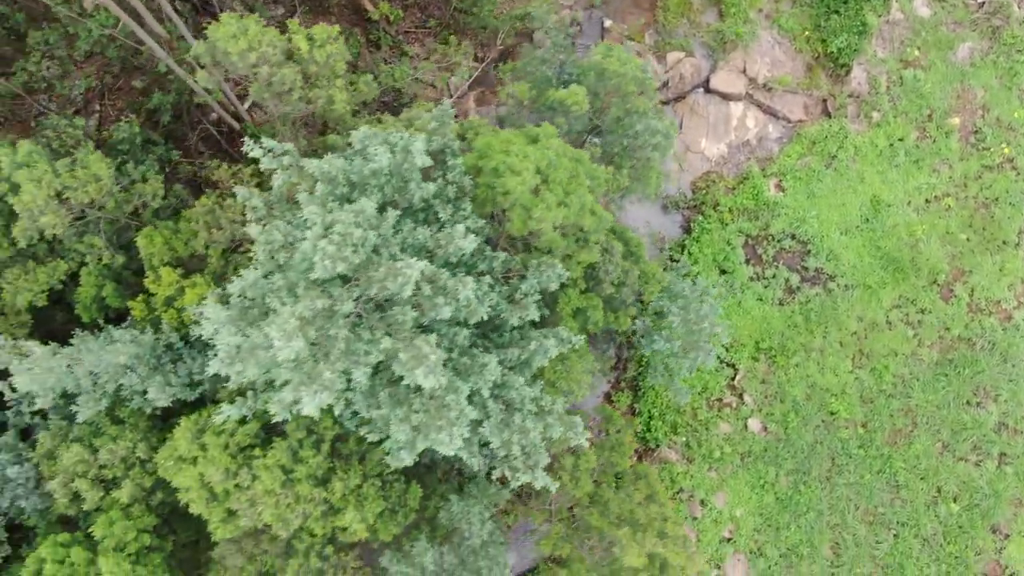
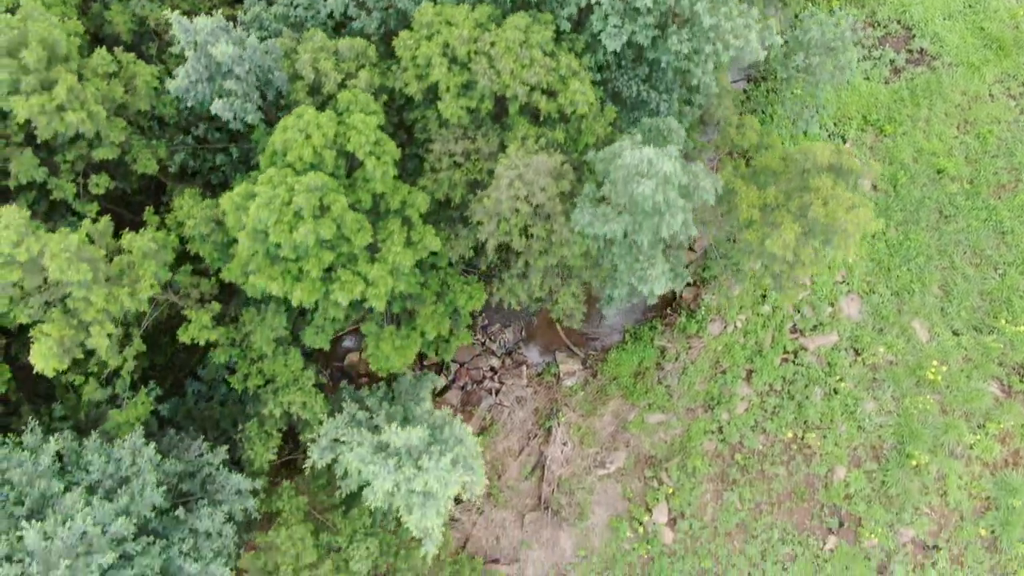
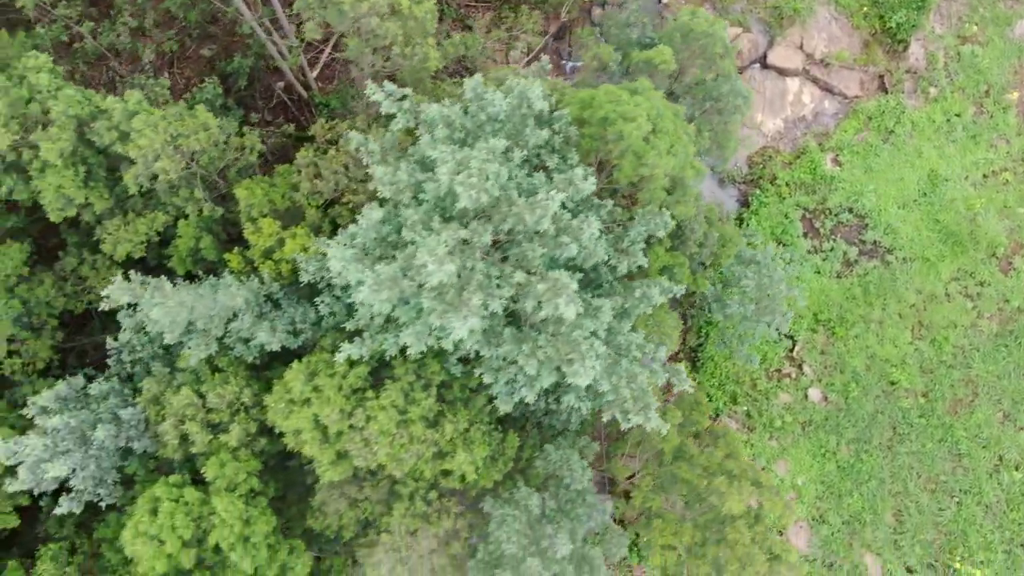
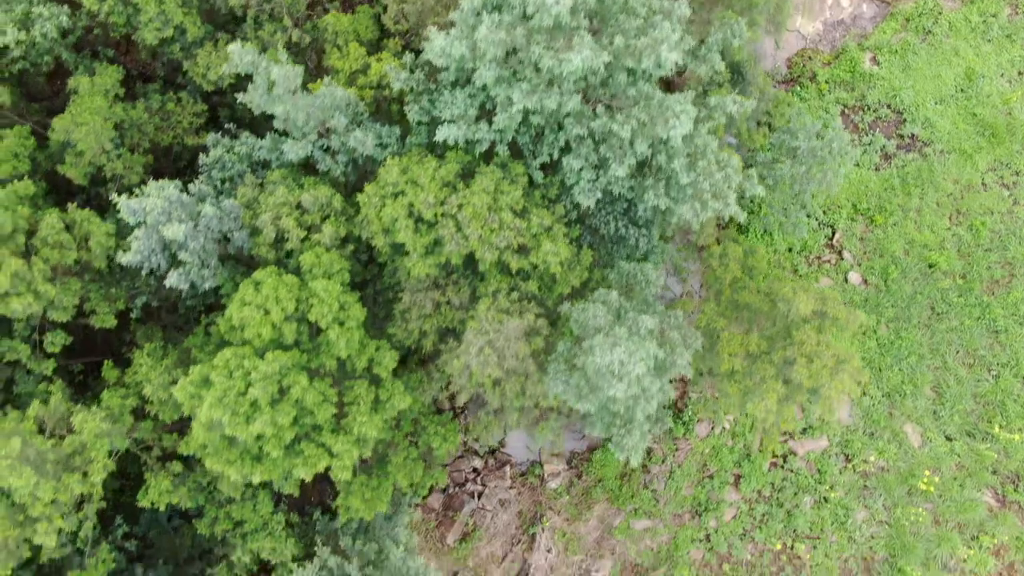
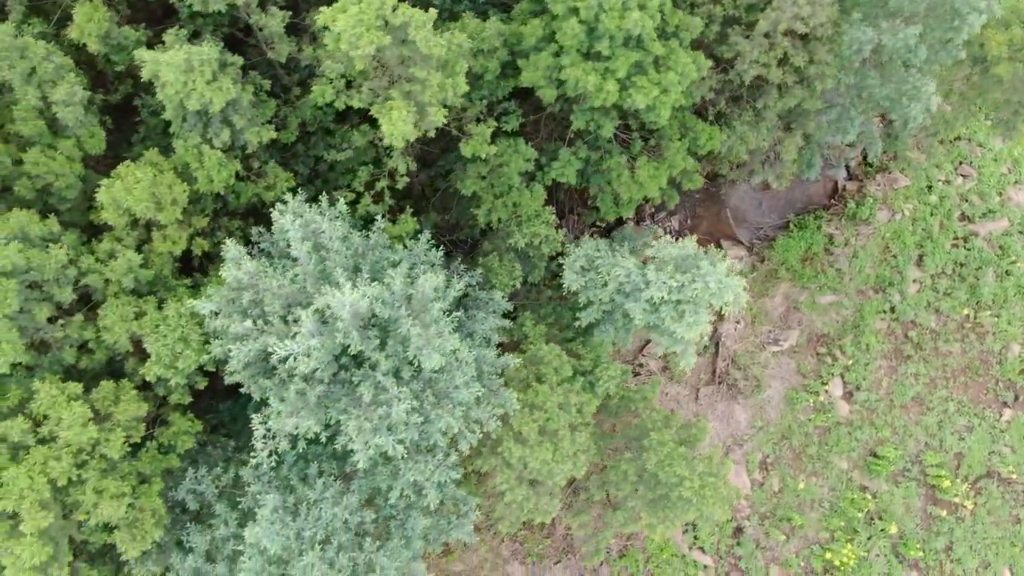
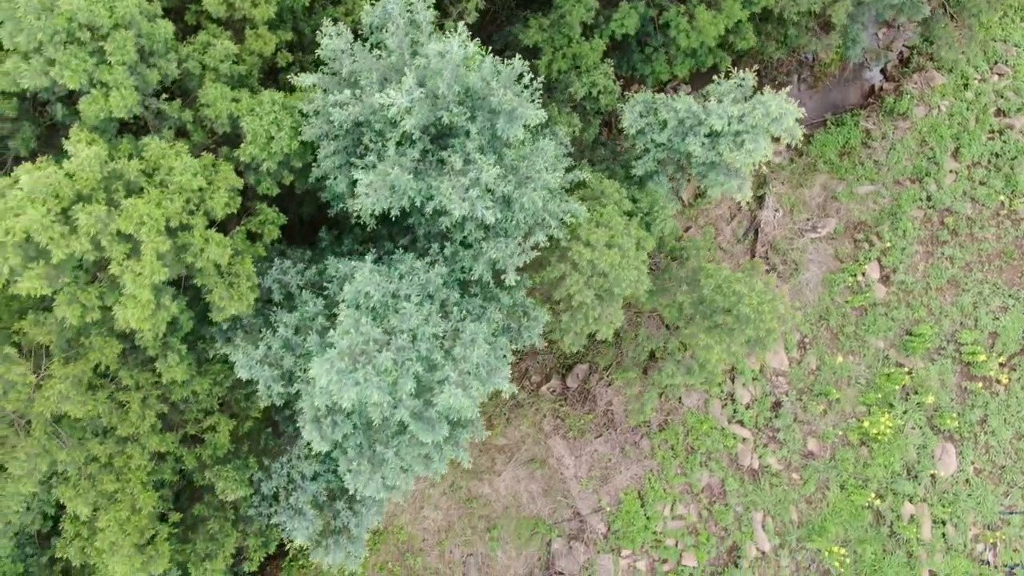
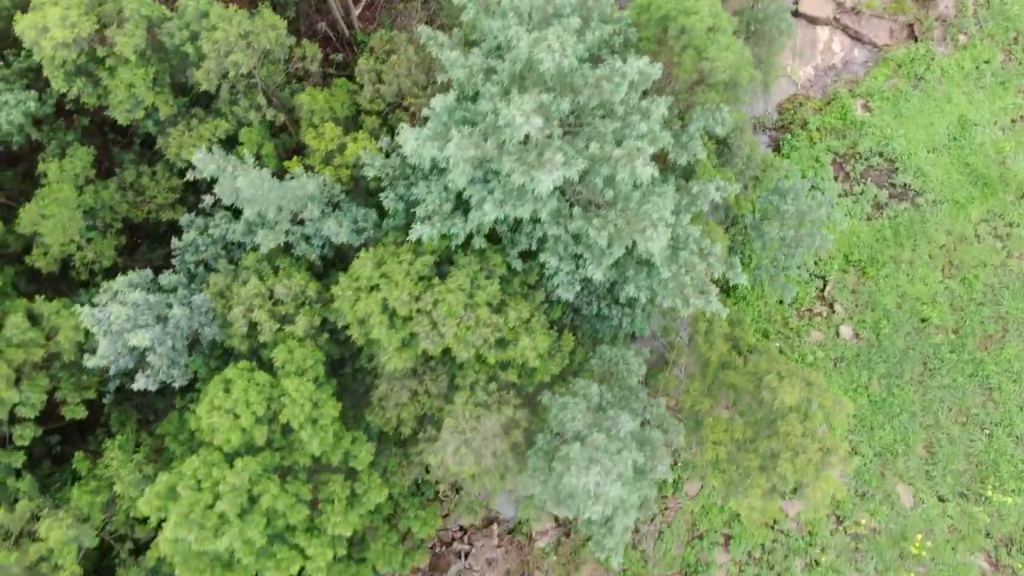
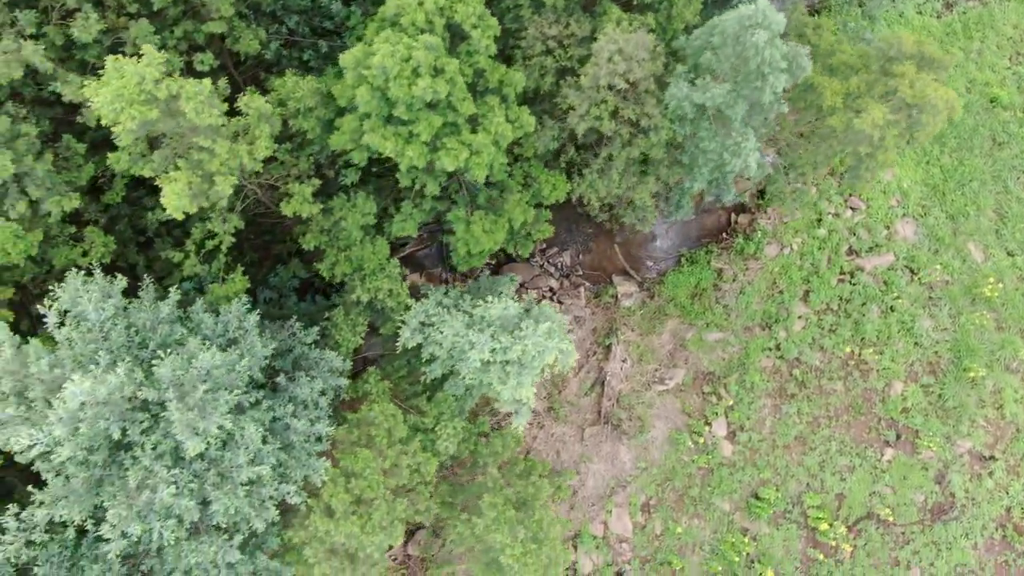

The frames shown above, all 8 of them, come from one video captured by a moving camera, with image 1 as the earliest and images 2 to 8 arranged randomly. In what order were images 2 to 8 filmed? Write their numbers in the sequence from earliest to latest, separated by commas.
3, 7, 4, 2, 8, 5, 6
